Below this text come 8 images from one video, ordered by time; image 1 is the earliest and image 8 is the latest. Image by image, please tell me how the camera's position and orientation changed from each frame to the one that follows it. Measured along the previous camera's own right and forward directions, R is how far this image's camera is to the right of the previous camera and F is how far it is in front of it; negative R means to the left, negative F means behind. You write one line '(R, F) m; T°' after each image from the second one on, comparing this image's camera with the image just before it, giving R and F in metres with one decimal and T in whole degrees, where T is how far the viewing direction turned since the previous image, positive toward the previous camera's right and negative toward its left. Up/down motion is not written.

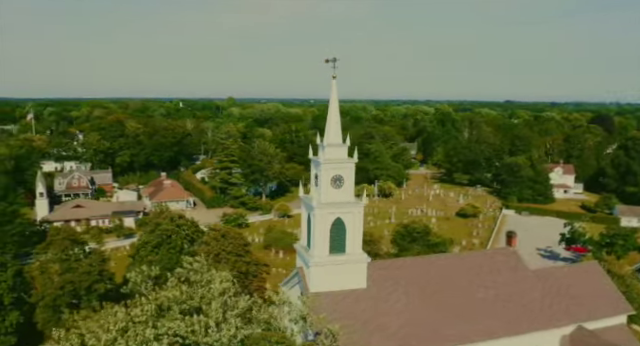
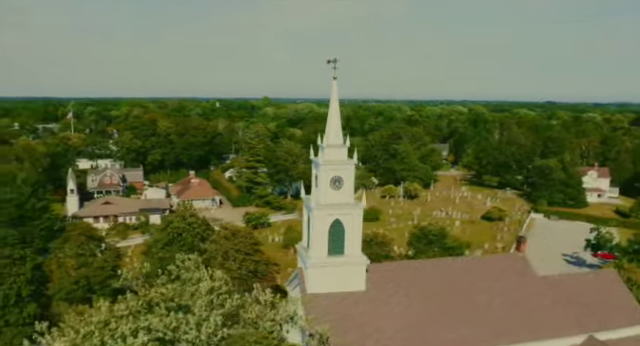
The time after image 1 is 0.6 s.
(+1.4, +0.1) m; -4°
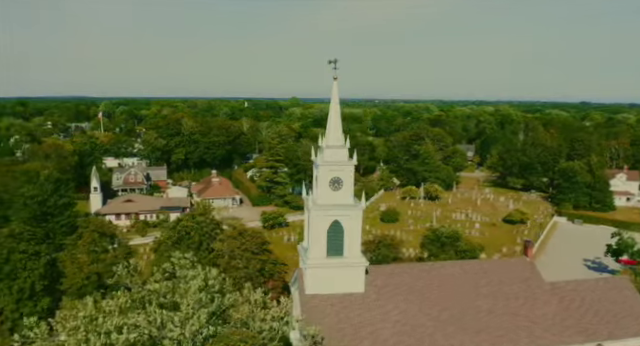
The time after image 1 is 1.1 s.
(+1.1, +0.1) m; -3°
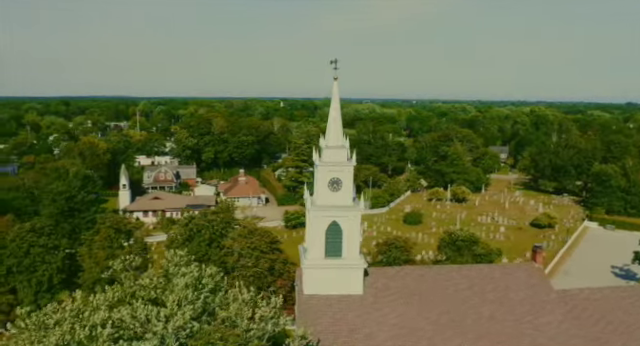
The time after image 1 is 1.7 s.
(+1.4, +0.1) m; -4°
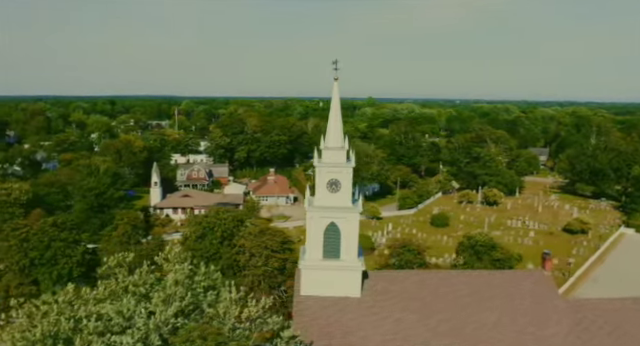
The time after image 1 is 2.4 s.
(+1.6, +0.2) m; -4°
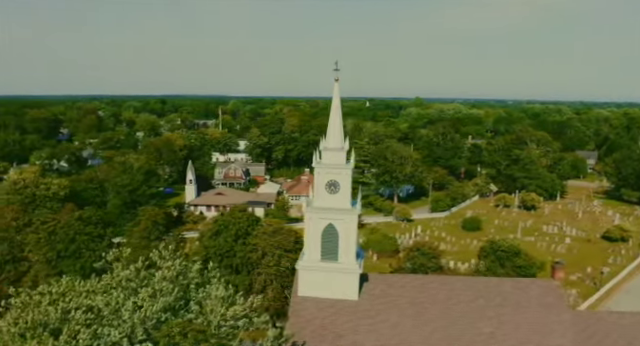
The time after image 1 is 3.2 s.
(+1.8, +0.1) m; -5°
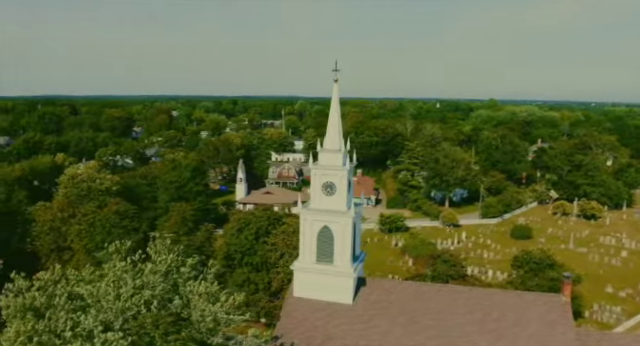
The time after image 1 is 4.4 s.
(+2.7, +0.2) m; -8°
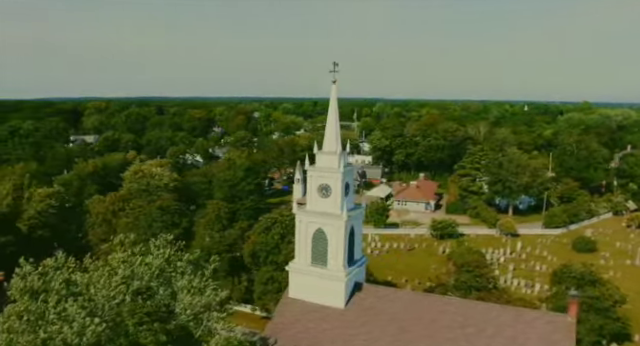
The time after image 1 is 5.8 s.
(+3.2, +0.2) m; -9°
